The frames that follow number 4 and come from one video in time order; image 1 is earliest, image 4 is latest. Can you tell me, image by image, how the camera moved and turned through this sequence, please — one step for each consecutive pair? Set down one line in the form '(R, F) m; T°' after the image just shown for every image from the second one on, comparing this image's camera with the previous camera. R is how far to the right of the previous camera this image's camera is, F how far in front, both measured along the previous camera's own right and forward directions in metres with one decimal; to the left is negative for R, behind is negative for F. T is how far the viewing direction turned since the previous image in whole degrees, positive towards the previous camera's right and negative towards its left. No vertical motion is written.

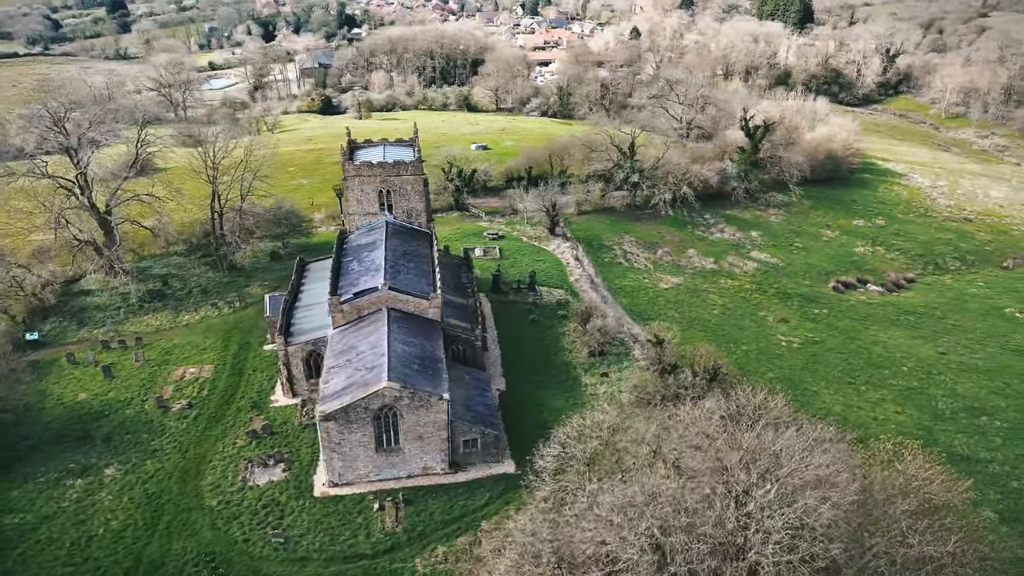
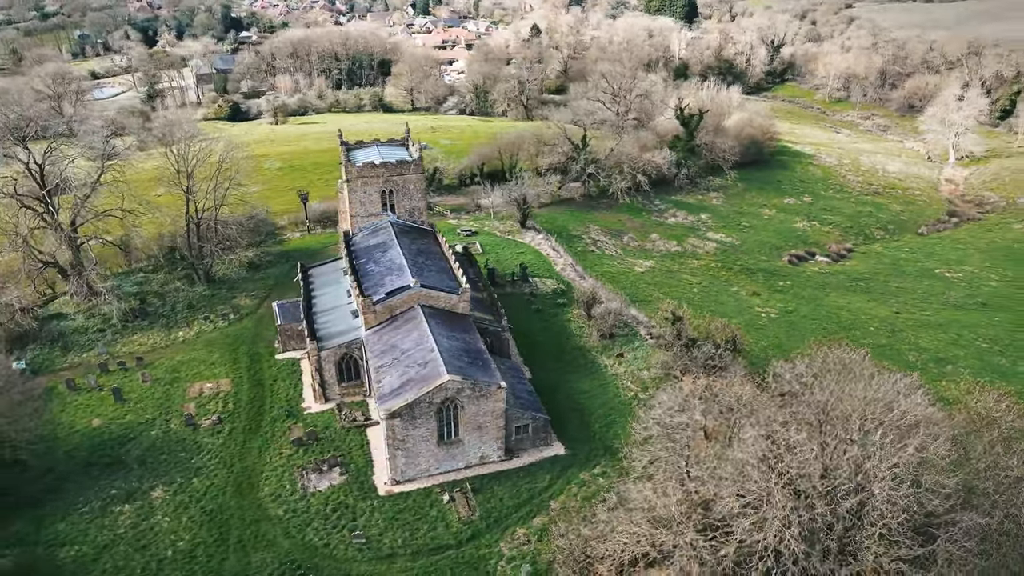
(-7.7, -0.7) m; +8°
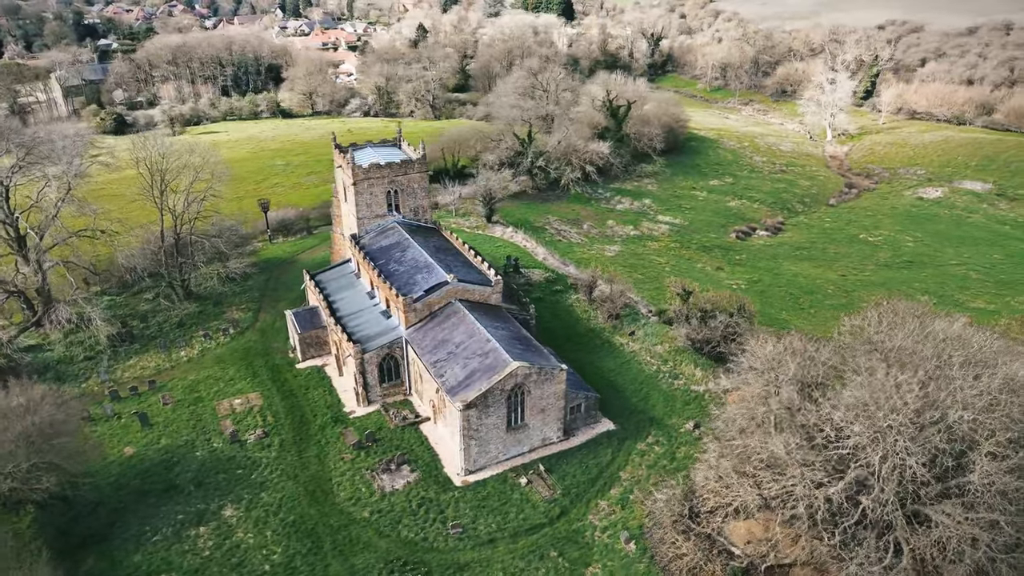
(-9.1, -0.7) m; +9°
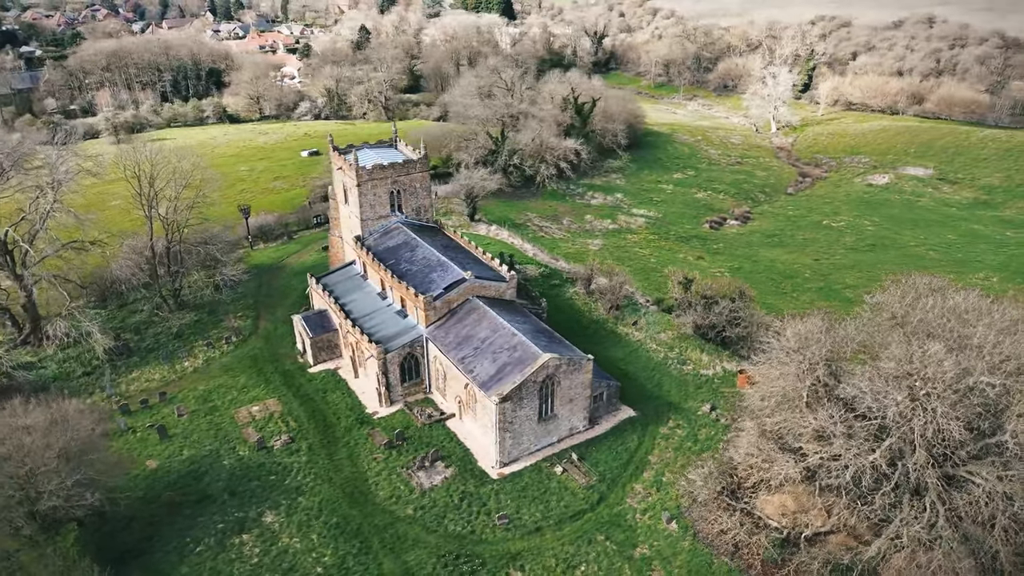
(-4.5, -0.5) m; +5°
